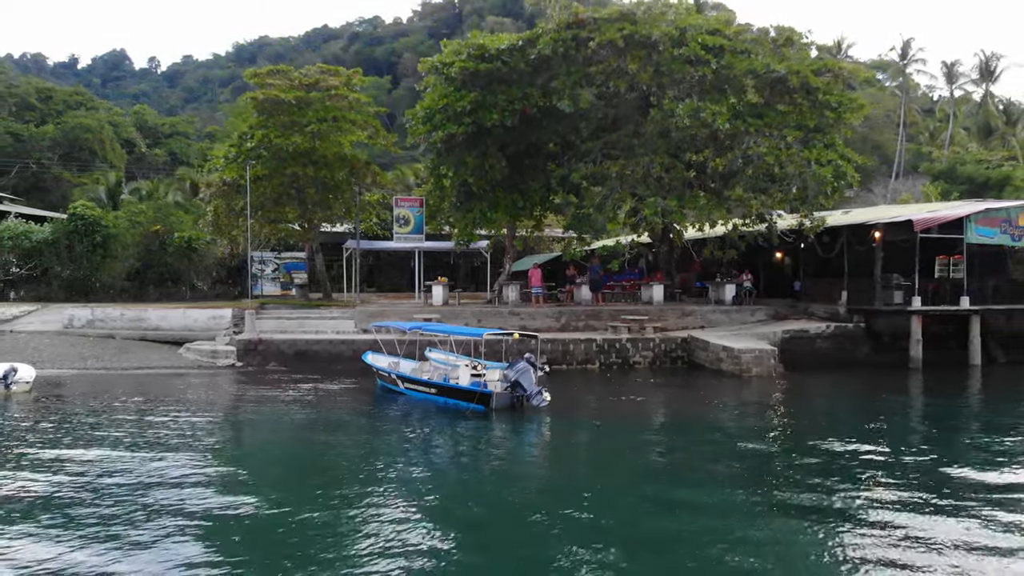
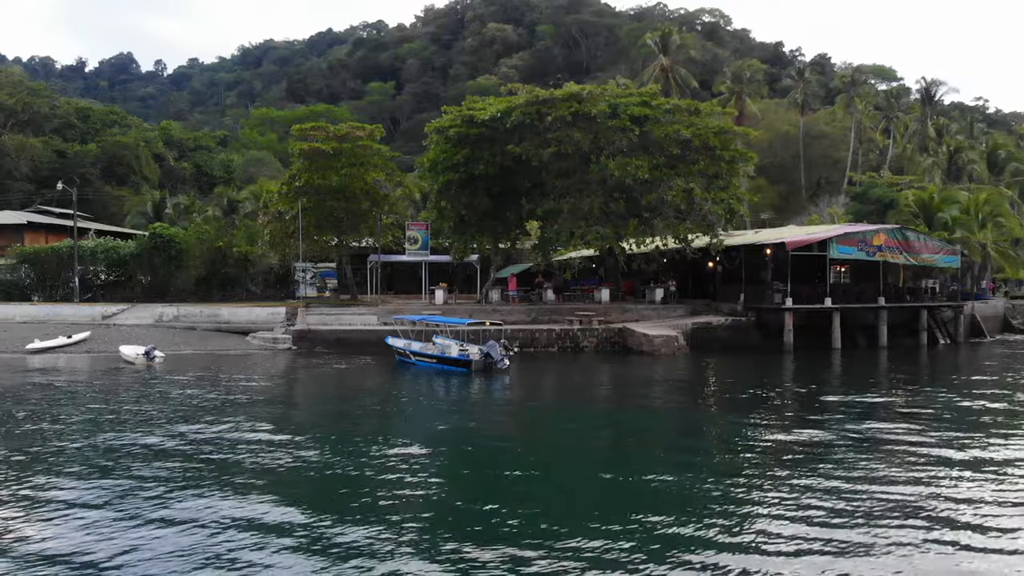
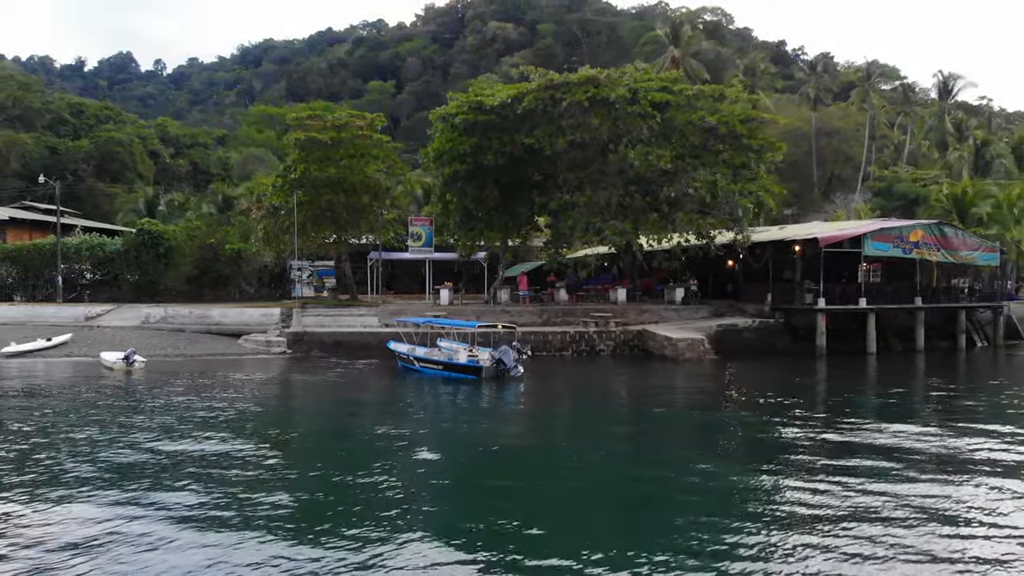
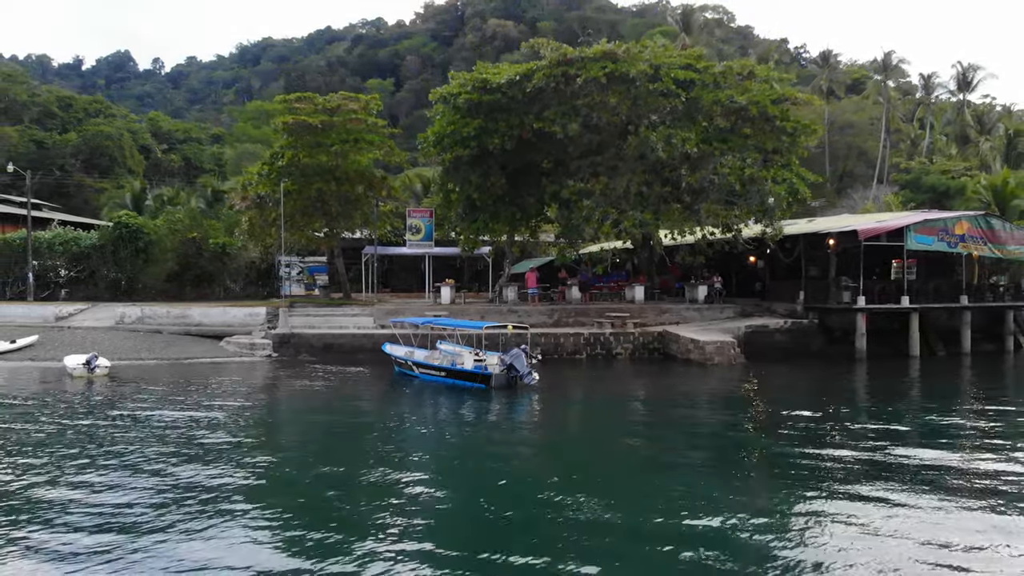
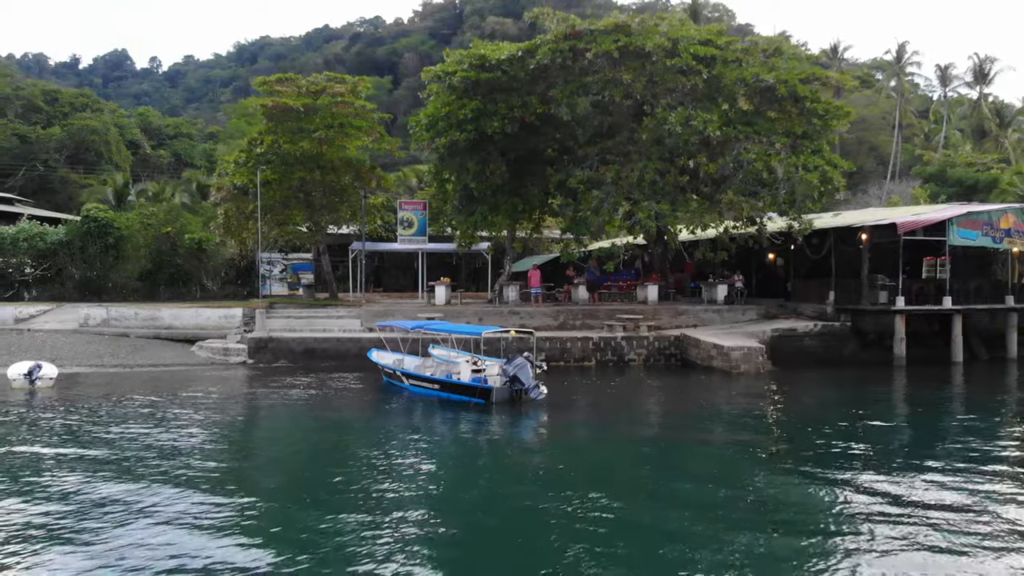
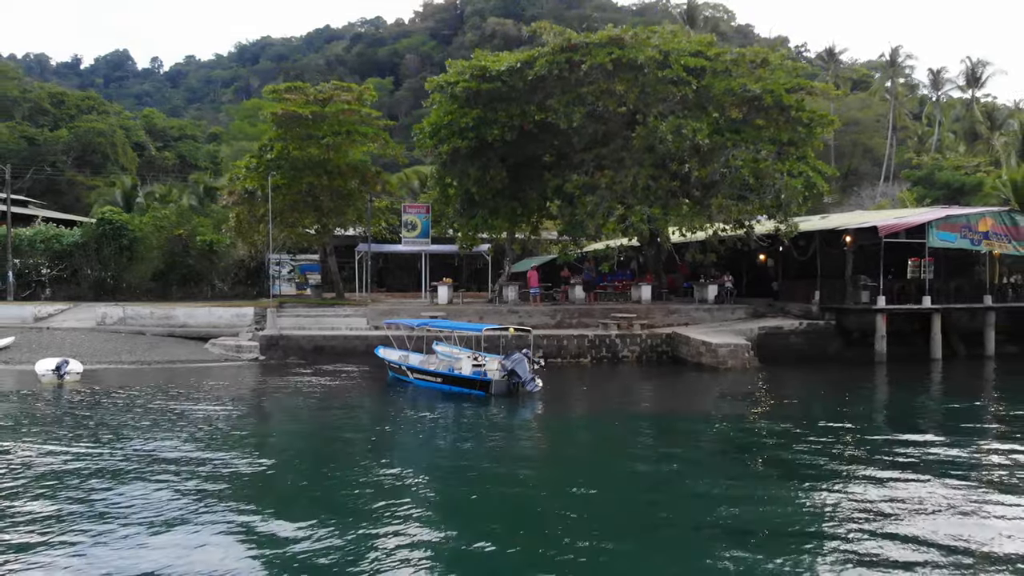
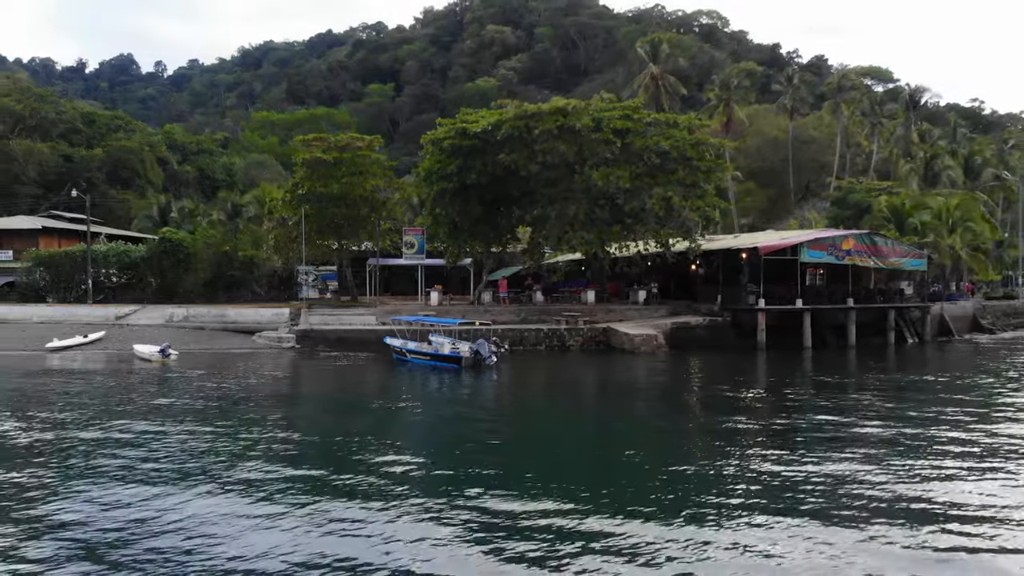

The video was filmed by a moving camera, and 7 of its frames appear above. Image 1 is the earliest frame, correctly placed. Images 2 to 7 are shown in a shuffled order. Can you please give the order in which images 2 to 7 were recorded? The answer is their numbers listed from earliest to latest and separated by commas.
5, 6, 4, 3, 2, 7
